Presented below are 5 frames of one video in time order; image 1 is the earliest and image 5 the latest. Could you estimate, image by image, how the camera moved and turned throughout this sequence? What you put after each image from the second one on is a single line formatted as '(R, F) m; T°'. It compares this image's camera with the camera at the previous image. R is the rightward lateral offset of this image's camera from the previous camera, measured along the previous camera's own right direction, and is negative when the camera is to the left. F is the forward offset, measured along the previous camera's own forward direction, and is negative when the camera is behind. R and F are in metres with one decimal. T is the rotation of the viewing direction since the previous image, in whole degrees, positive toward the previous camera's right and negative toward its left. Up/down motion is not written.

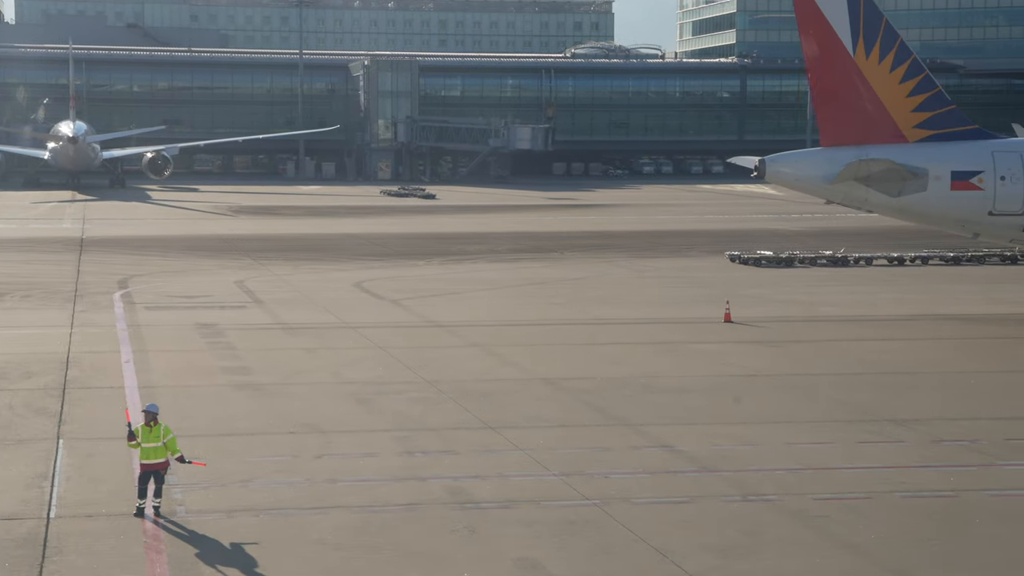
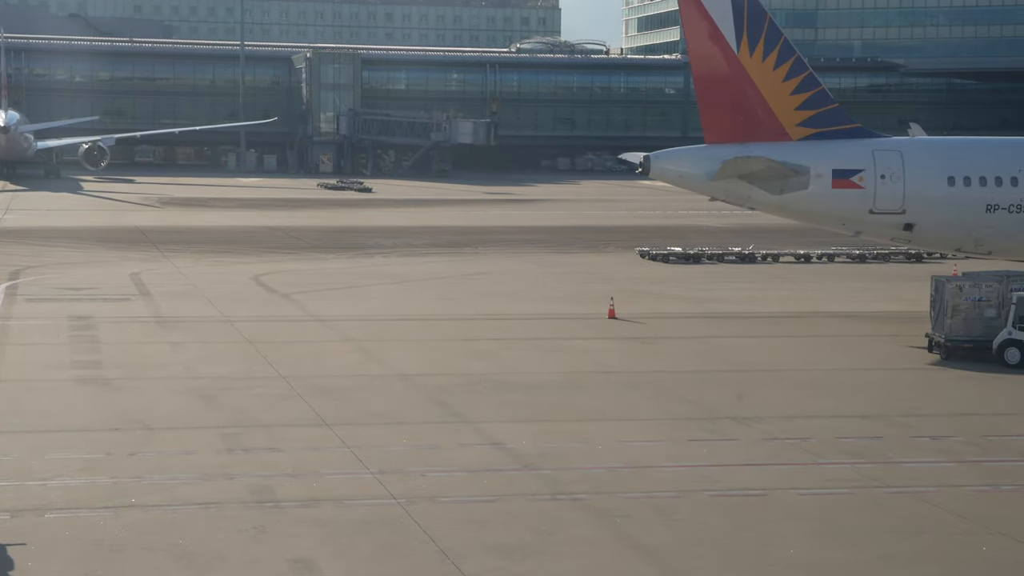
(+1.4, +0.1) m; +2°
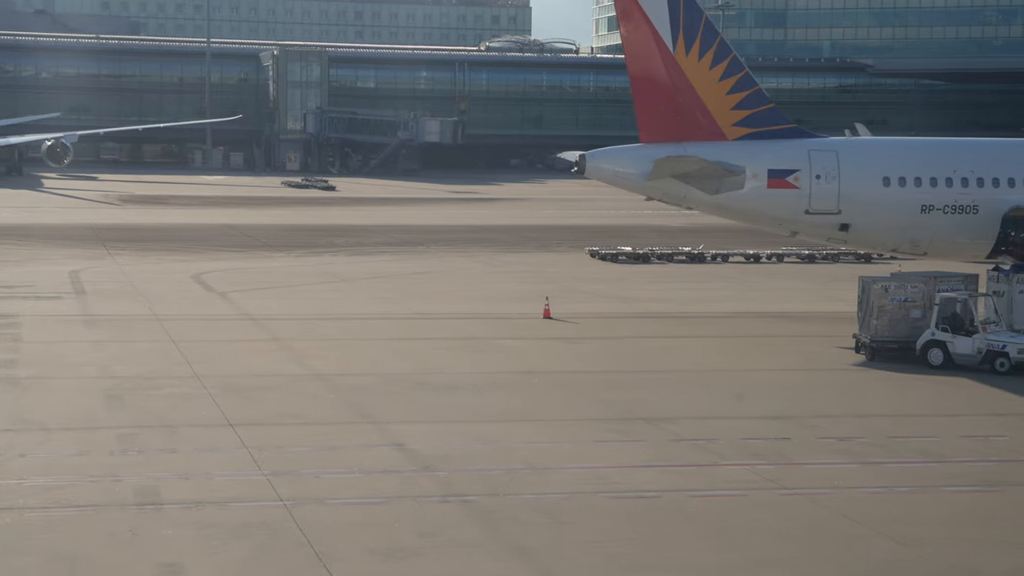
(+0.8, +0.1) m; +1°
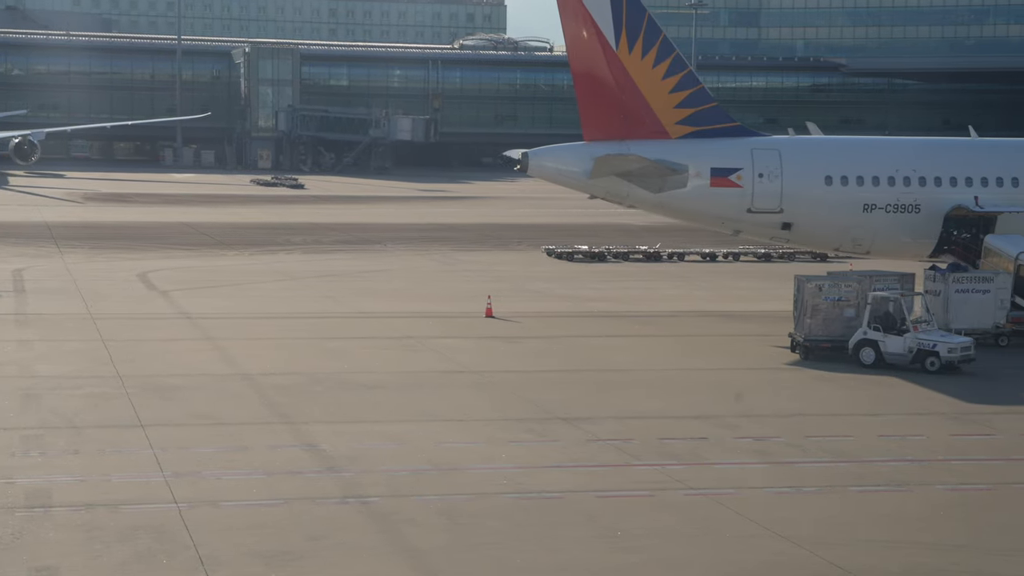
(+0.7, +0.1) m; +1°
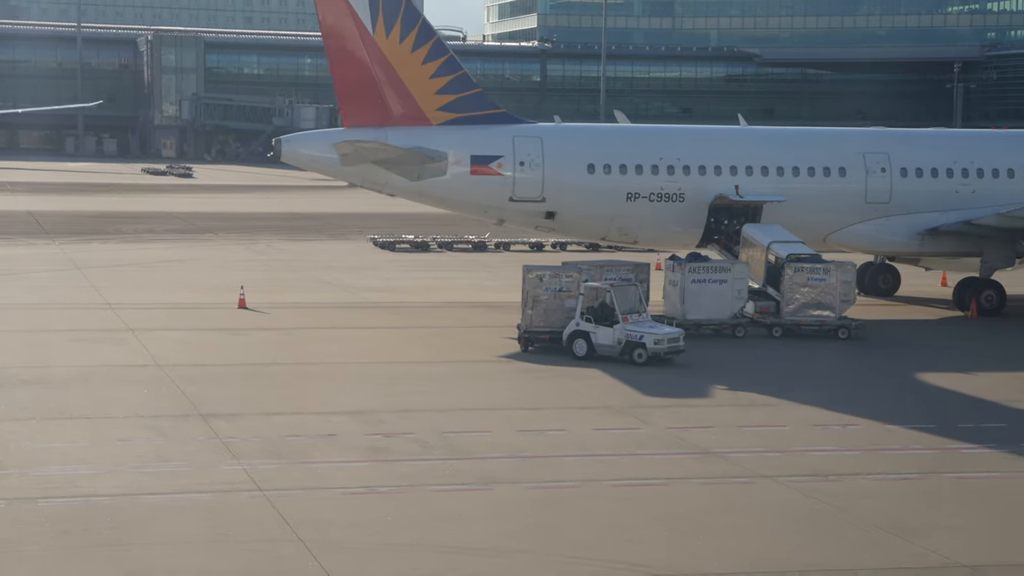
(+3.5, +0.6) m; +2°
